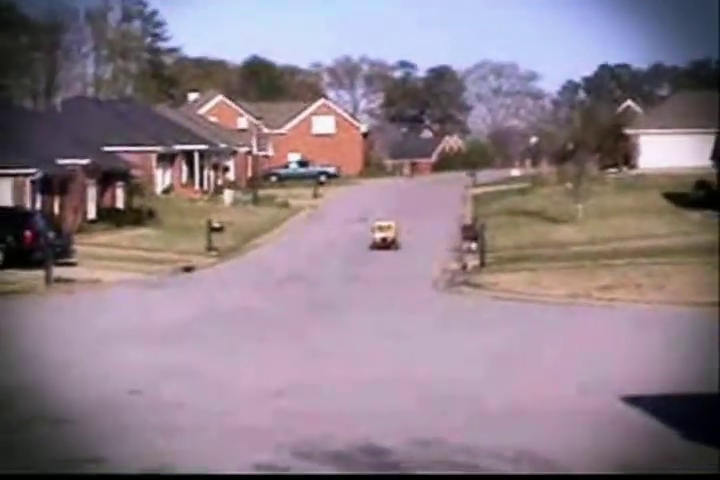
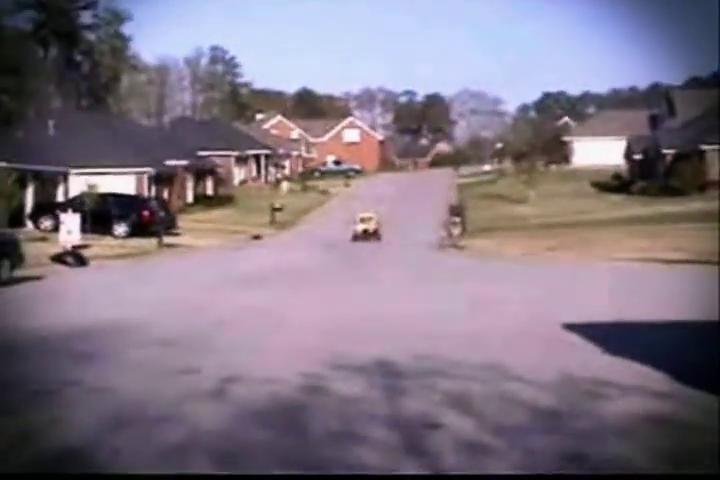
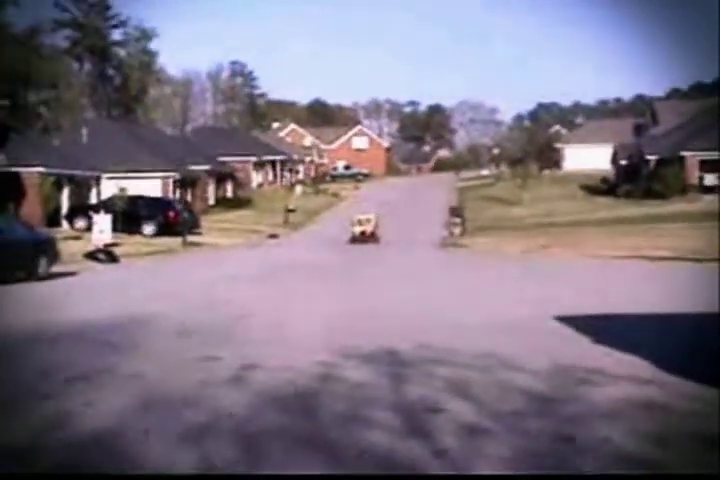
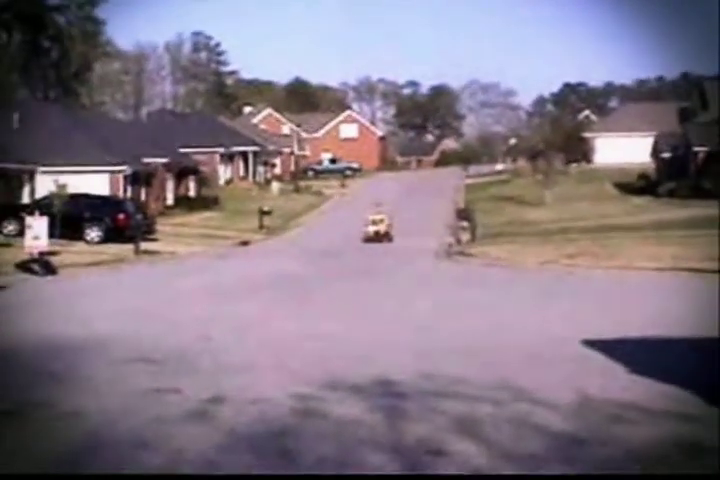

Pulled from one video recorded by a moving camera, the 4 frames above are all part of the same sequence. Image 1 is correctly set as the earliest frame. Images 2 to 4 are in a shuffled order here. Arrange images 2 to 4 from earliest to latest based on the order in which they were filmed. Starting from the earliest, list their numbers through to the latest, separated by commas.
4, 2, 3
